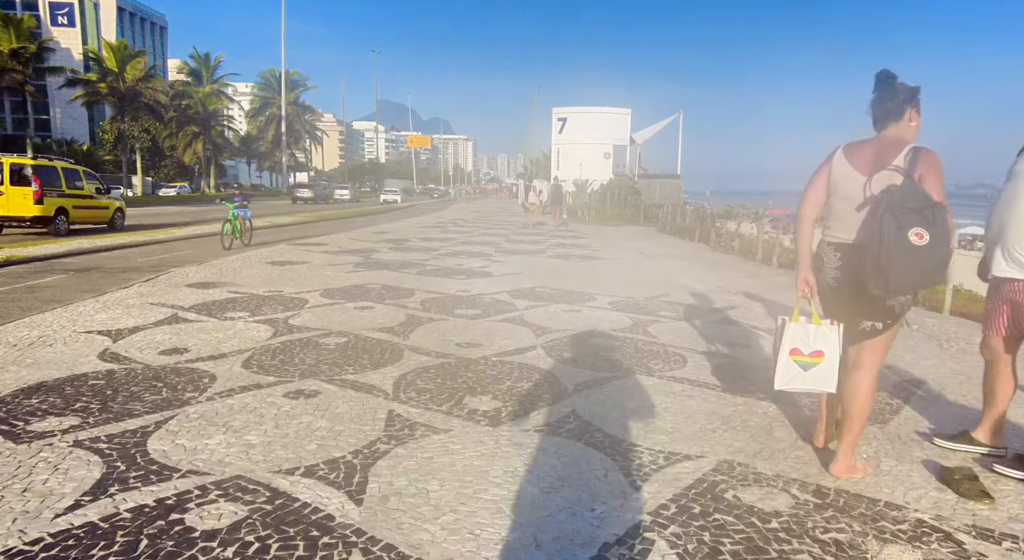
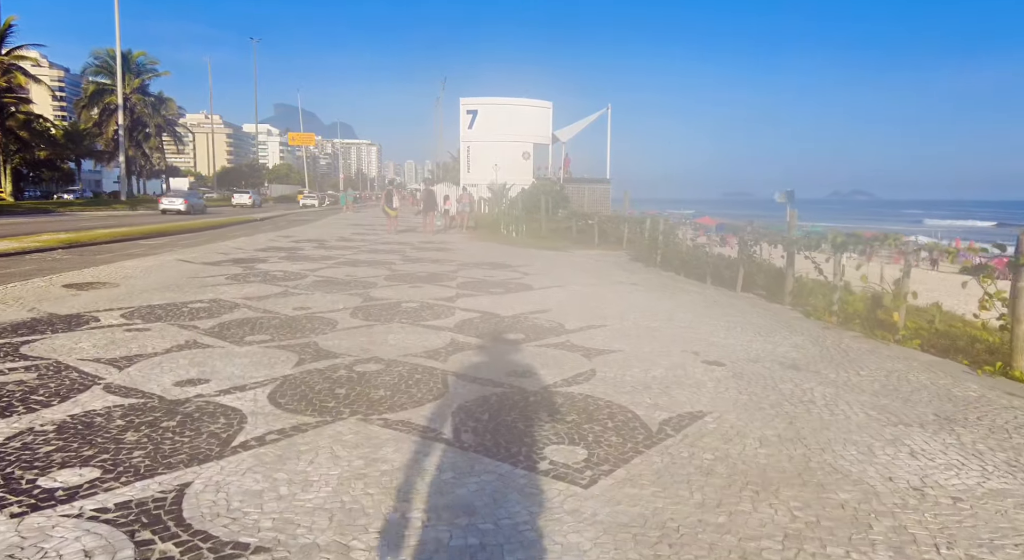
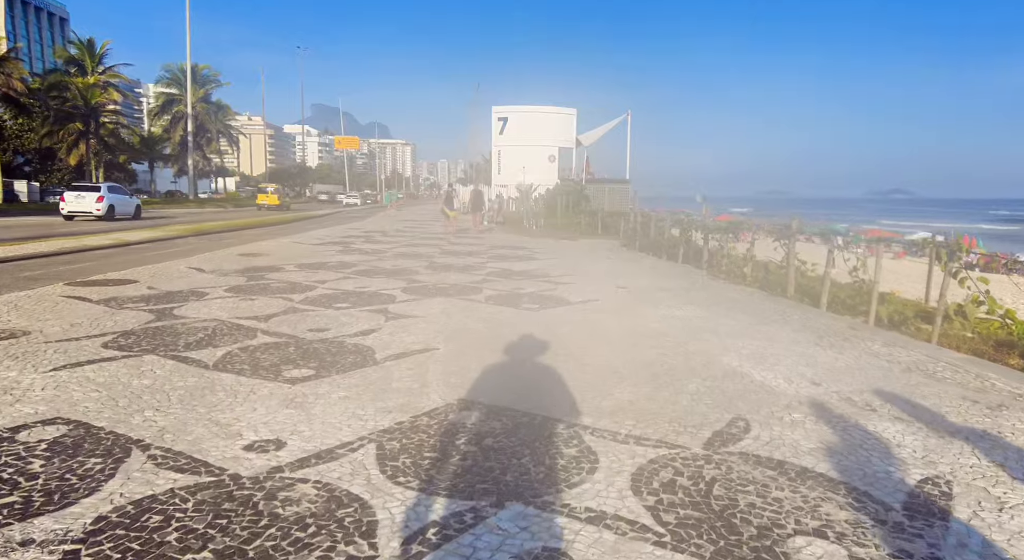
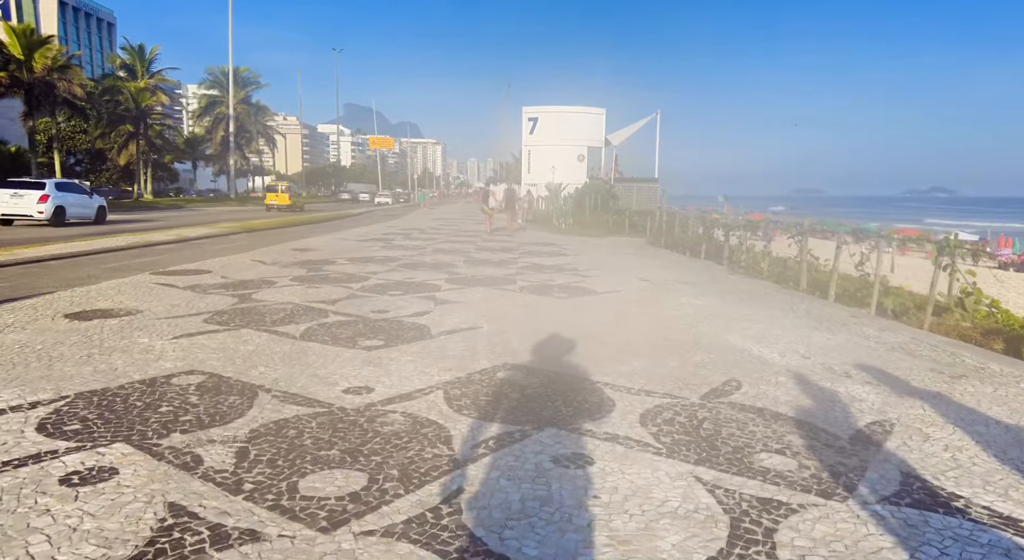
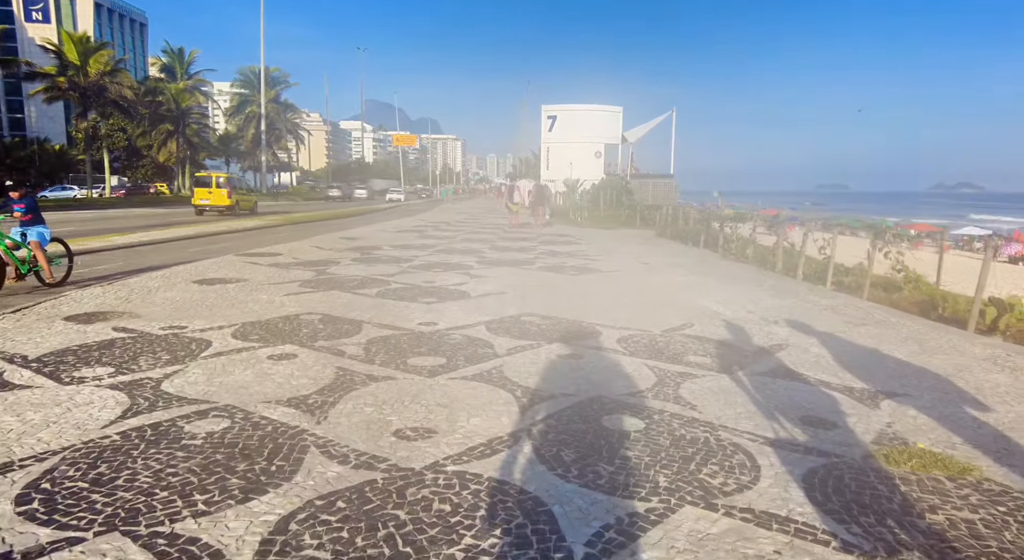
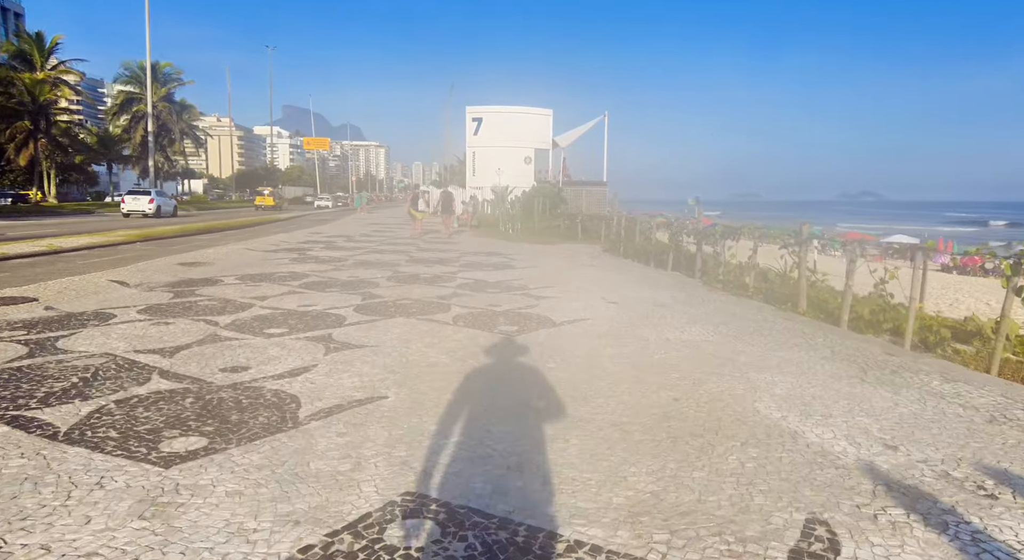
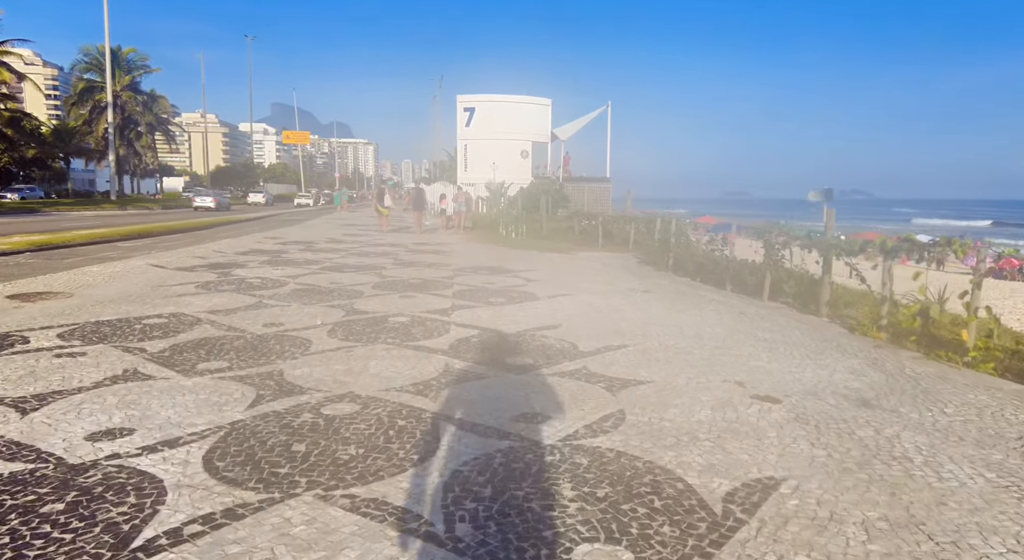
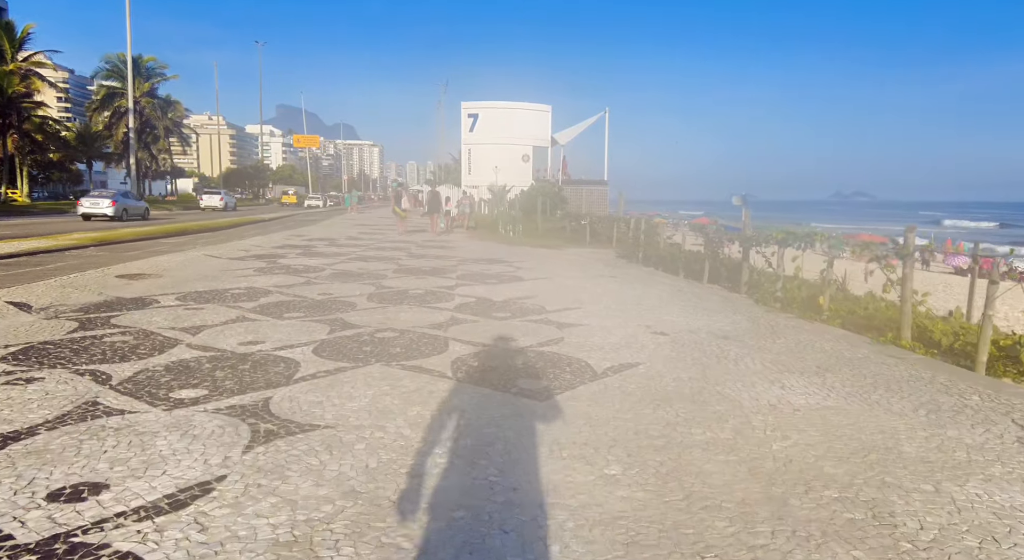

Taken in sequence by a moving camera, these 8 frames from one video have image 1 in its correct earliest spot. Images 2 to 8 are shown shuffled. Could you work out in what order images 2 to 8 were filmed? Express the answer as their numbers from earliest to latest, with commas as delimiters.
5, 4, 3, 6, 8, 2, 7
